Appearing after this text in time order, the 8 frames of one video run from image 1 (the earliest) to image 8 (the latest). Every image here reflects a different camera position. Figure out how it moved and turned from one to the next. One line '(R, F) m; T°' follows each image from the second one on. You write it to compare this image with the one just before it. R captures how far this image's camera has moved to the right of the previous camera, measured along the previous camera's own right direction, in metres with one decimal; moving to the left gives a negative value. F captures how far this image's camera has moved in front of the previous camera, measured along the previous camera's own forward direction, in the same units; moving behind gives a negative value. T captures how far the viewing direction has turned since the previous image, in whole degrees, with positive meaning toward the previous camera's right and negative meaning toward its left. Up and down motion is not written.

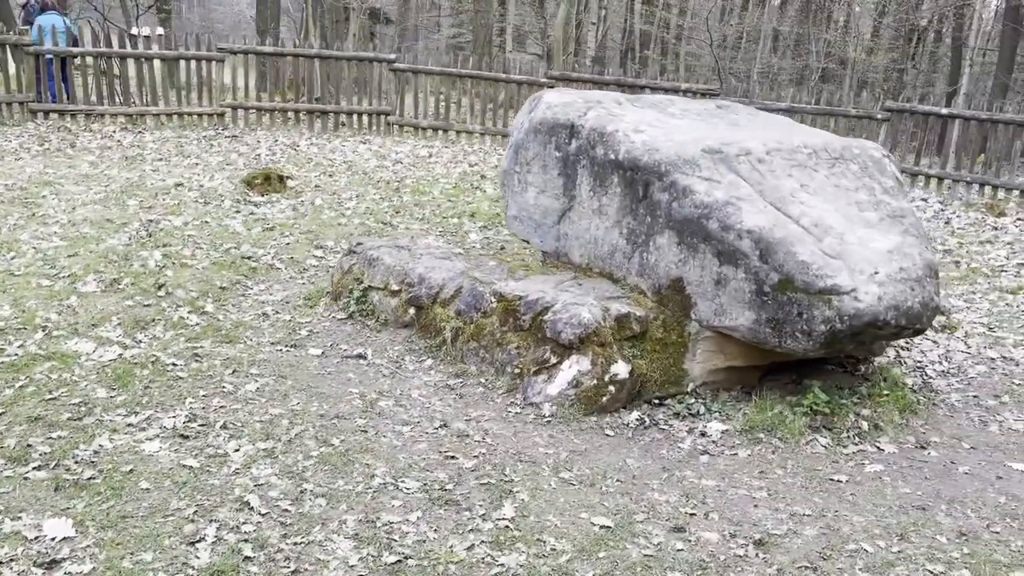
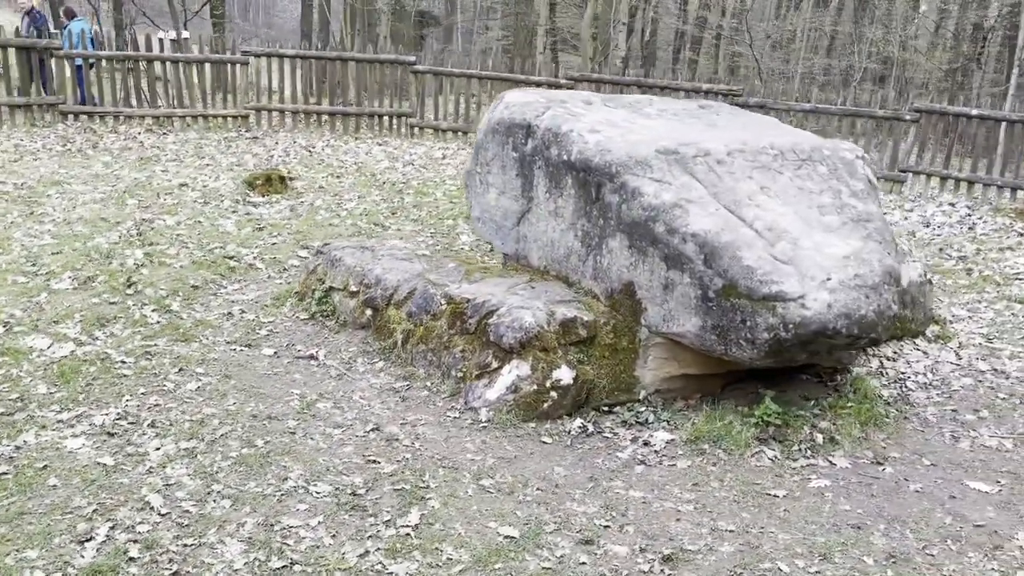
(+0.5, +0.1) m; -4°
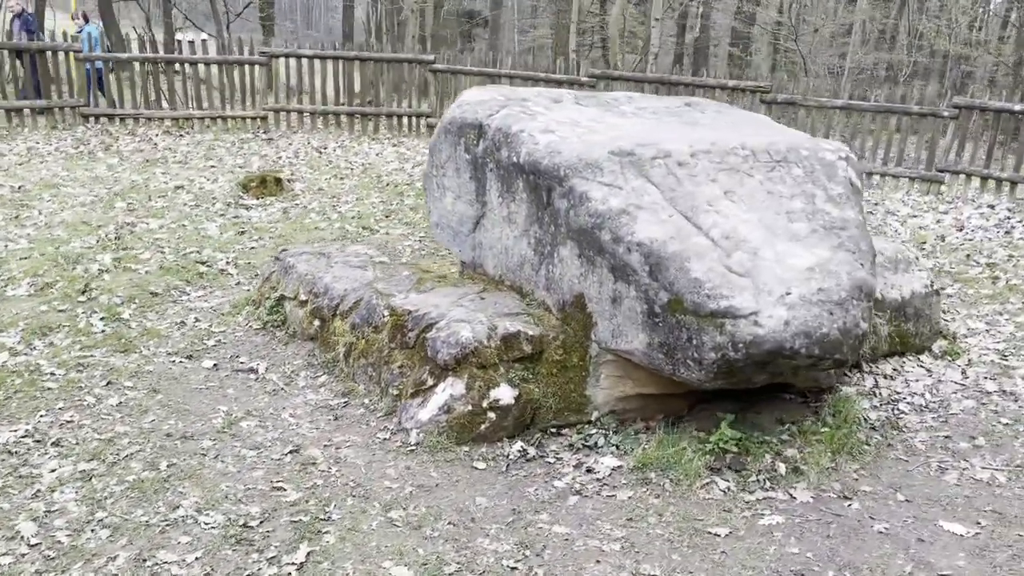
(+0.5, +0.3) m; -4°
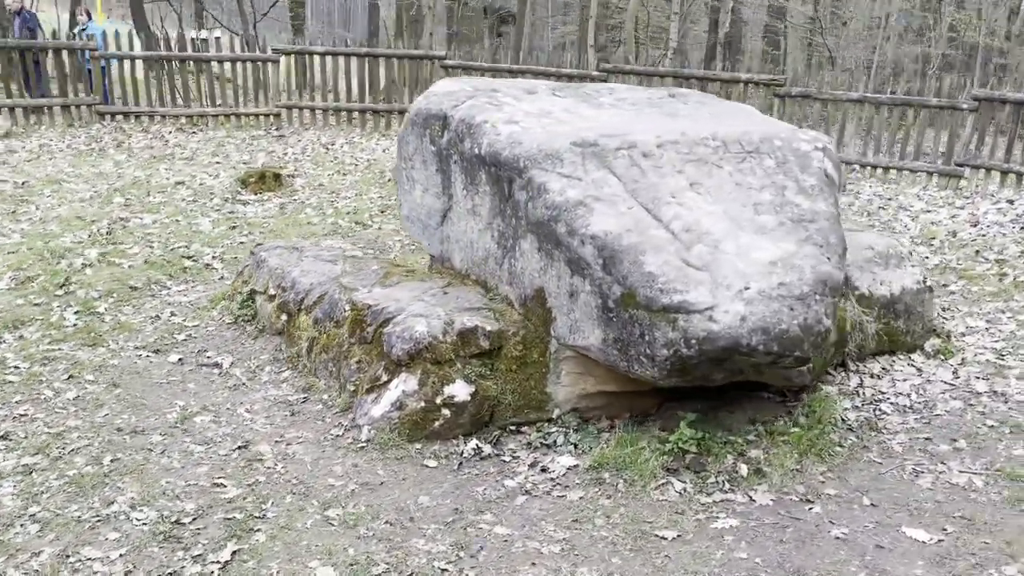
(+0.3, +0.1) m; -2°
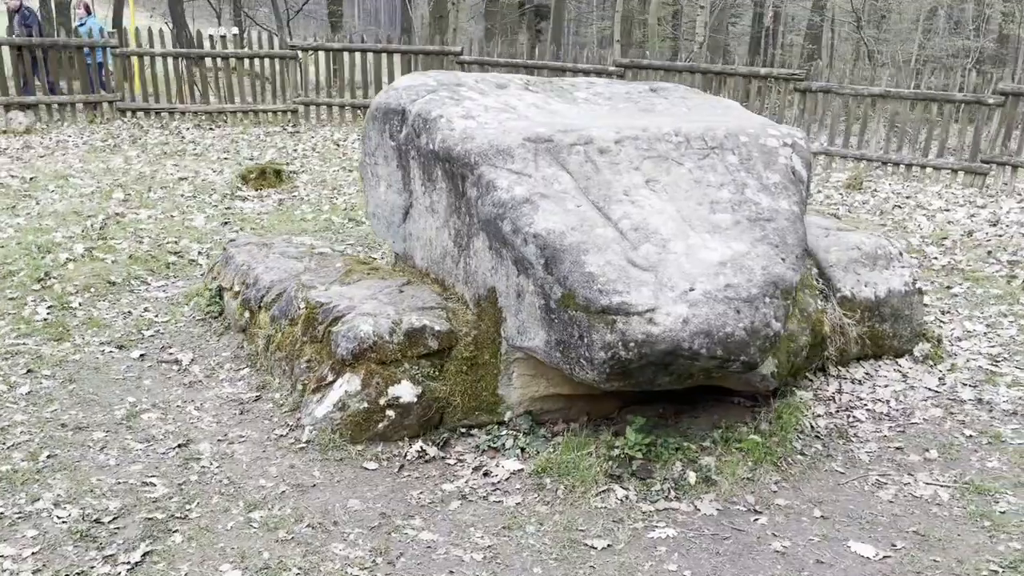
(+0.4, +0.1) m; -3°
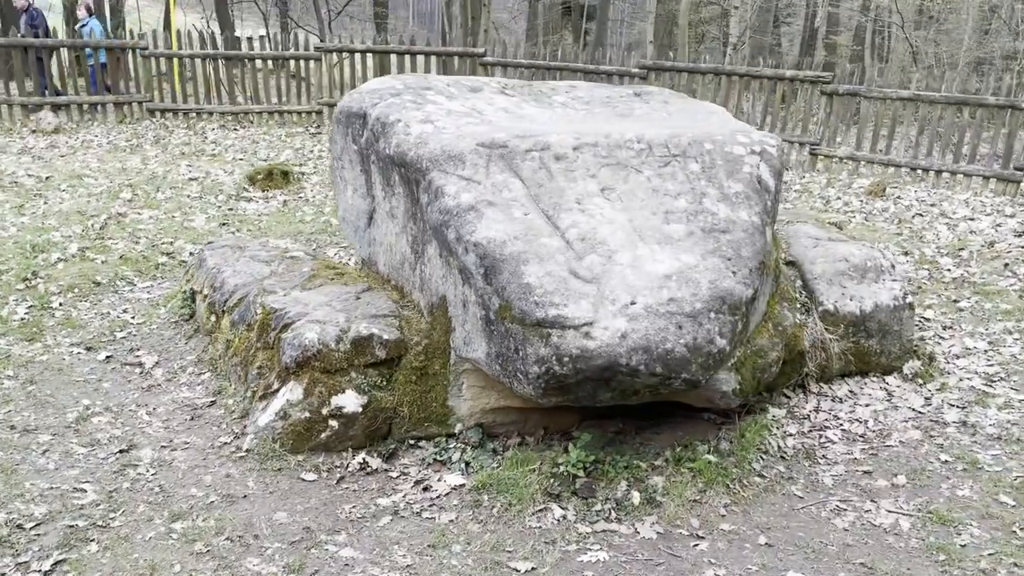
(+0.4, +0.1) m; -3°
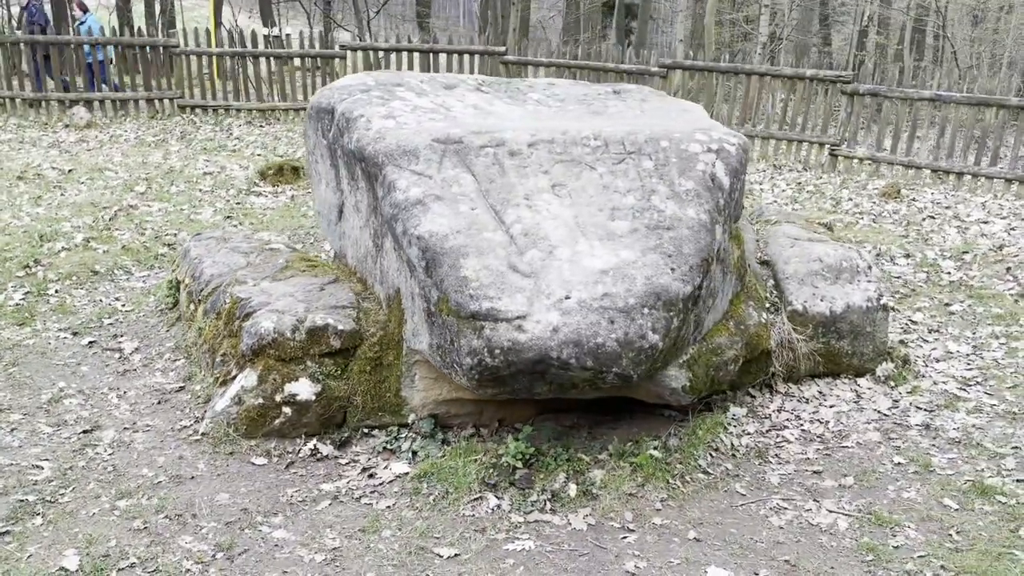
(+0.4, 0.0) m; -3°
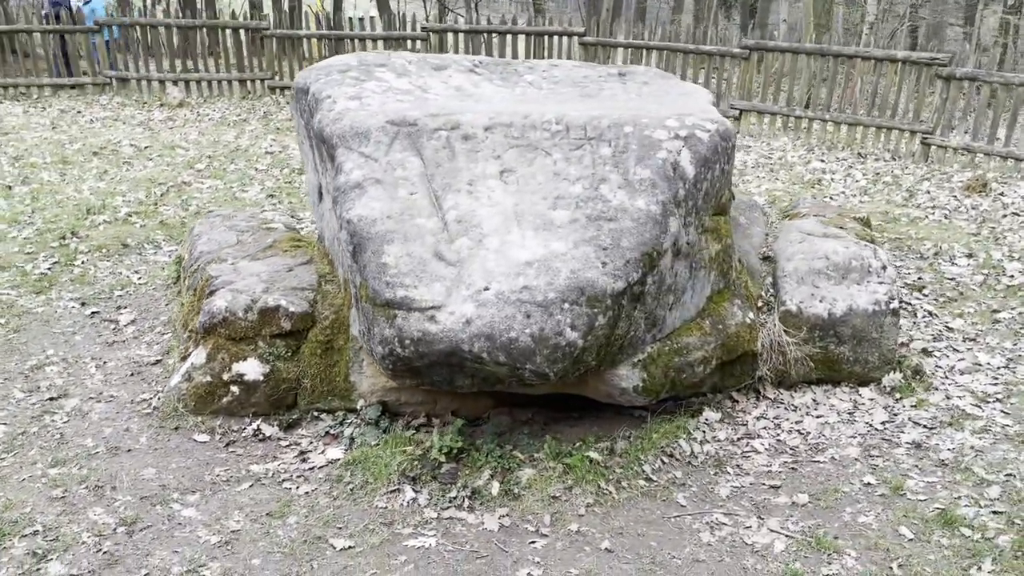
(+0.7, +0.2) m; -8°
